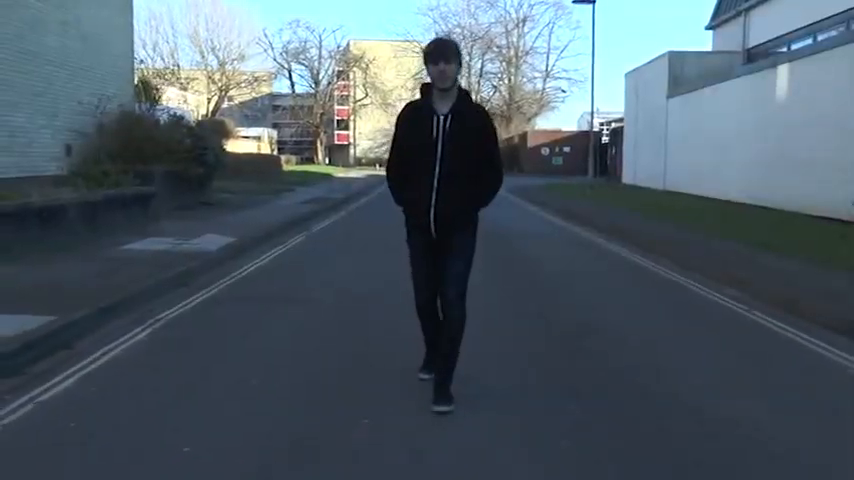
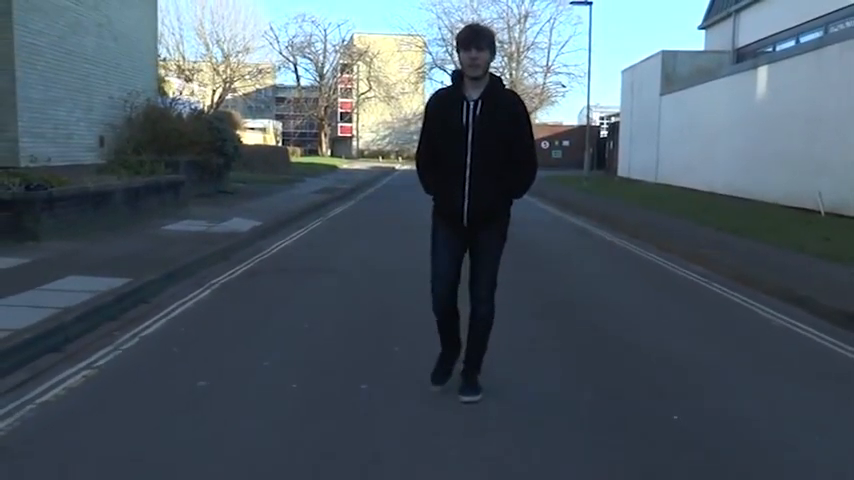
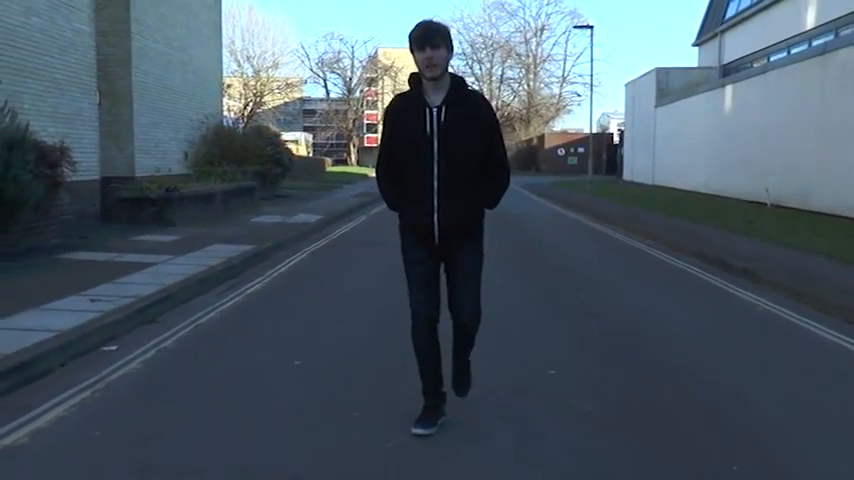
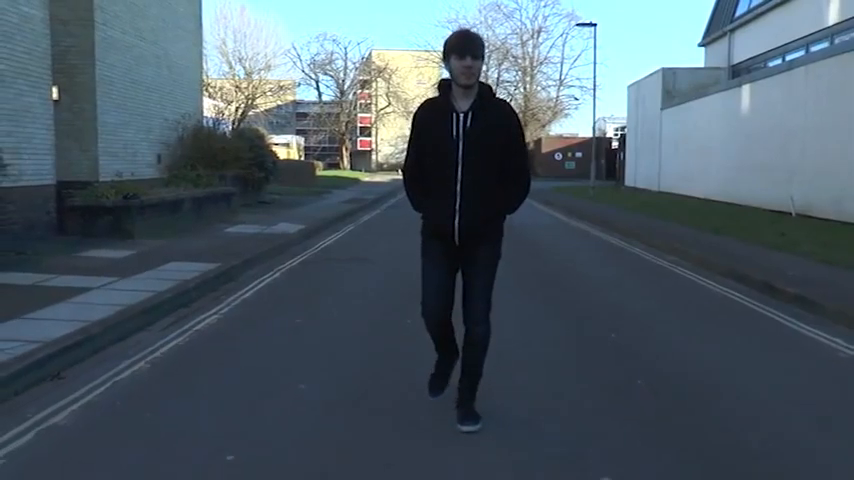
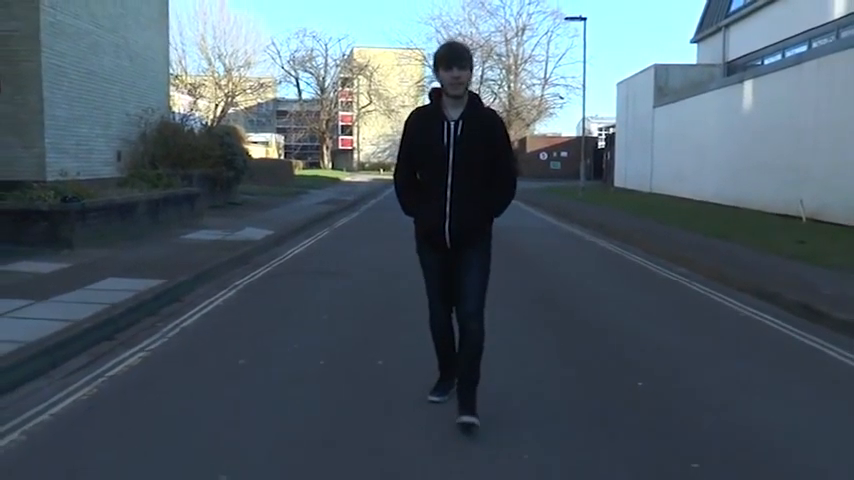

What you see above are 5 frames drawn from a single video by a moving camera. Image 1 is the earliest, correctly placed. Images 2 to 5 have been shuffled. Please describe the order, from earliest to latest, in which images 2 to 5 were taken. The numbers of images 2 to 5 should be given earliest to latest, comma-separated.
2, 5, 4, 3
